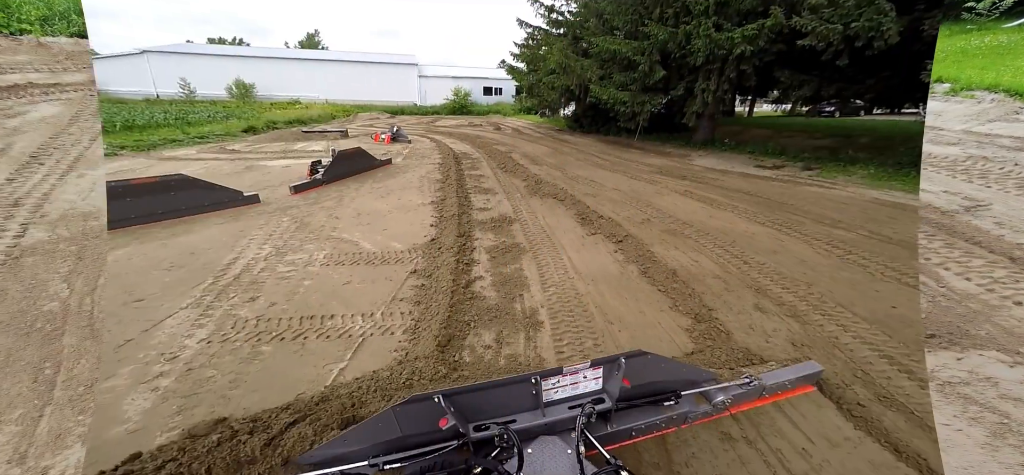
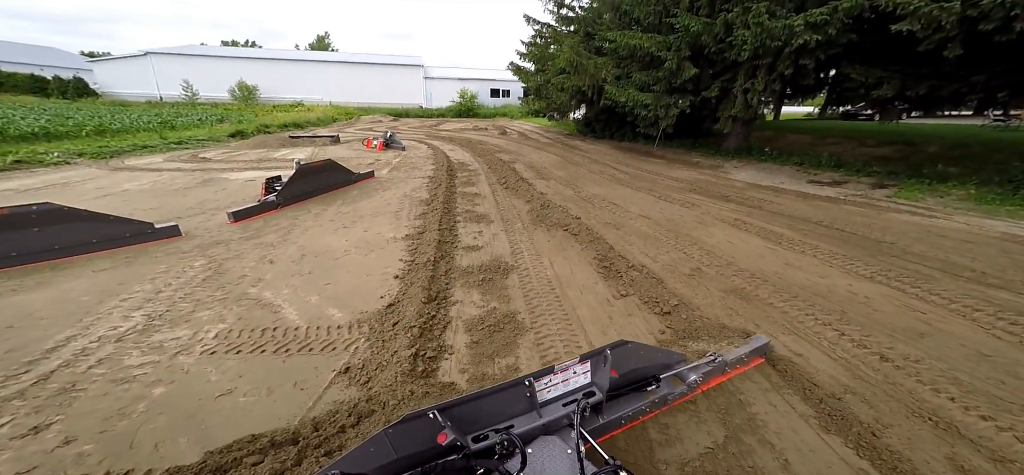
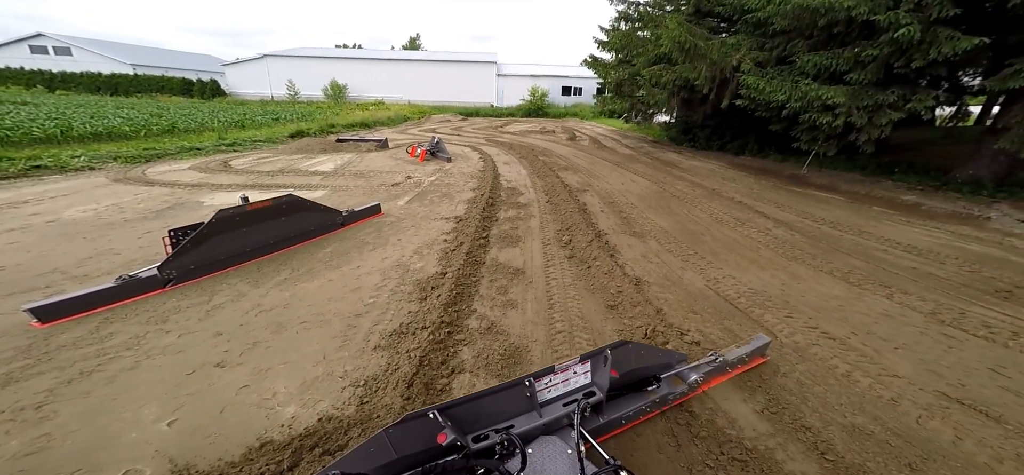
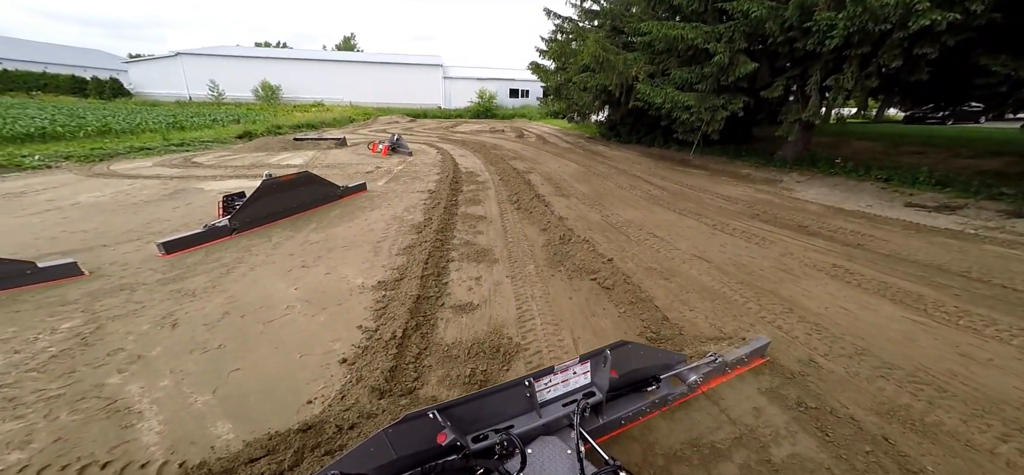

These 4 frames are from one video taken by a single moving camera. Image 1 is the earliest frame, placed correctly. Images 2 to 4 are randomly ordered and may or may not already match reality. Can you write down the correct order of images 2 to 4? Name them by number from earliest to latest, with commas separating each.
2, 4, 3
